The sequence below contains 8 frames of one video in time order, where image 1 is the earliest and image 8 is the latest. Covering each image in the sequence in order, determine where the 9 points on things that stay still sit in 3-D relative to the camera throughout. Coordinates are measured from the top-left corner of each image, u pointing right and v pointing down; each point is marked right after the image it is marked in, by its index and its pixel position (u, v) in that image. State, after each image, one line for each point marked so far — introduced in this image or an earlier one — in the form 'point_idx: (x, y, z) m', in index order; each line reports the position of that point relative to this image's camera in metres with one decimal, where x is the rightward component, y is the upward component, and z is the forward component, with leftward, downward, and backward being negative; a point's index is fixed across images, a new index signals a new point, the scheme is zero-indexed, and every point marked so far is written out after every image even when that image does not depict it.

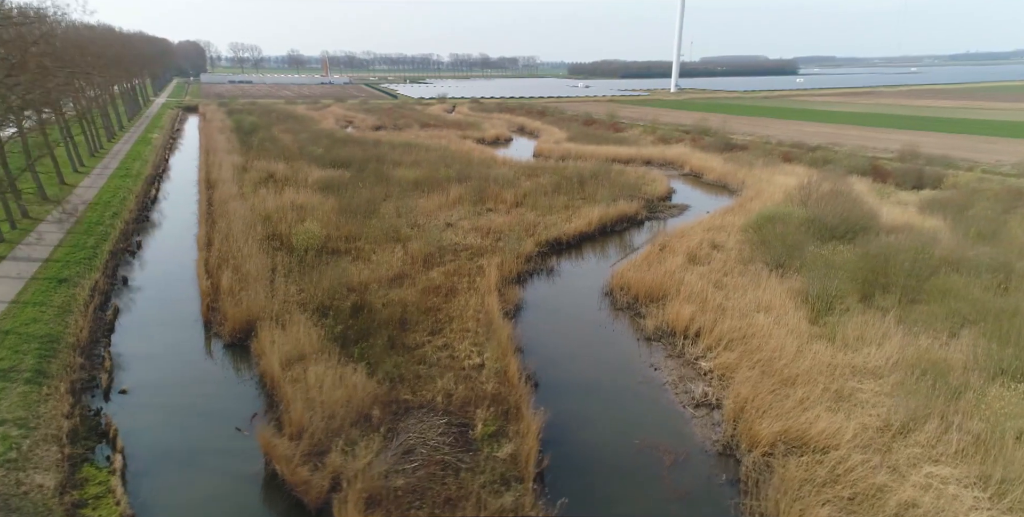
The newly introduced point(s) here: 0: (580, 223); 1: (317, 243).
0: (+2.0, +1.0, +17.6) m
1: (-4.5, +0.5, +13.7) m
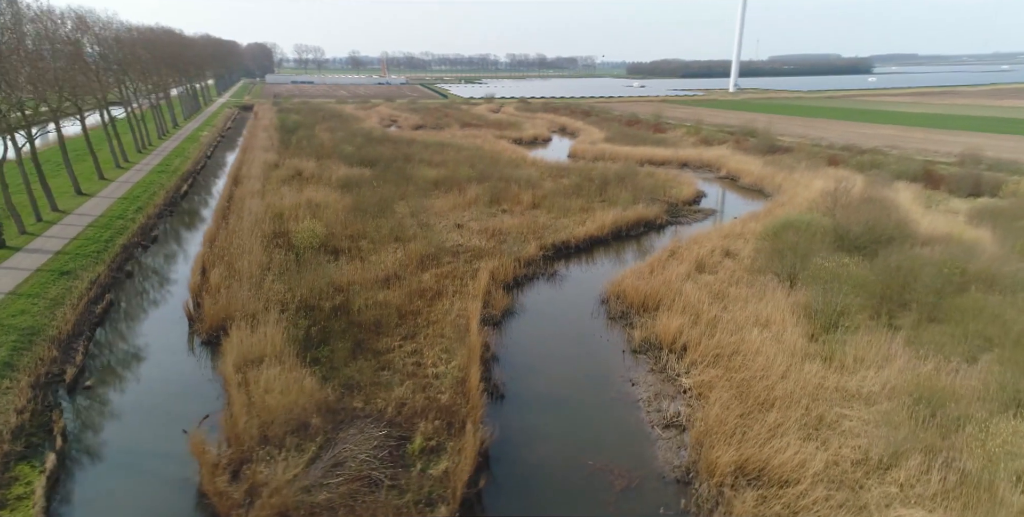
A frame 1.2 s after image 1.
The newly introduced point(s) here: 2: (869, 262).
0: (+2.3, +0.9, +17.2) m
1: (-4.5, +0.5, +13.8) m
2: (+7.6, -0.1, +12.8) m
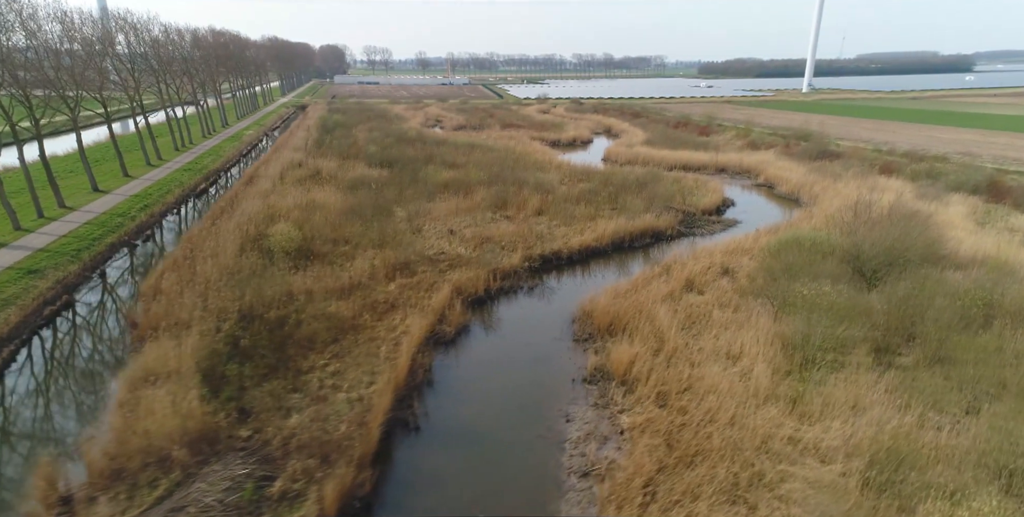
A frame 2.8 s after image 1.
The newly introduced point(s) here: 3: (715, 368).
0: (+2.1, +0.6, +16.3) m
1: (-5.0, +0.4, +13.5) m
2: (+7.0, -0.6, +11.3) m
3: (+3.0, -1.6, +8.7) m
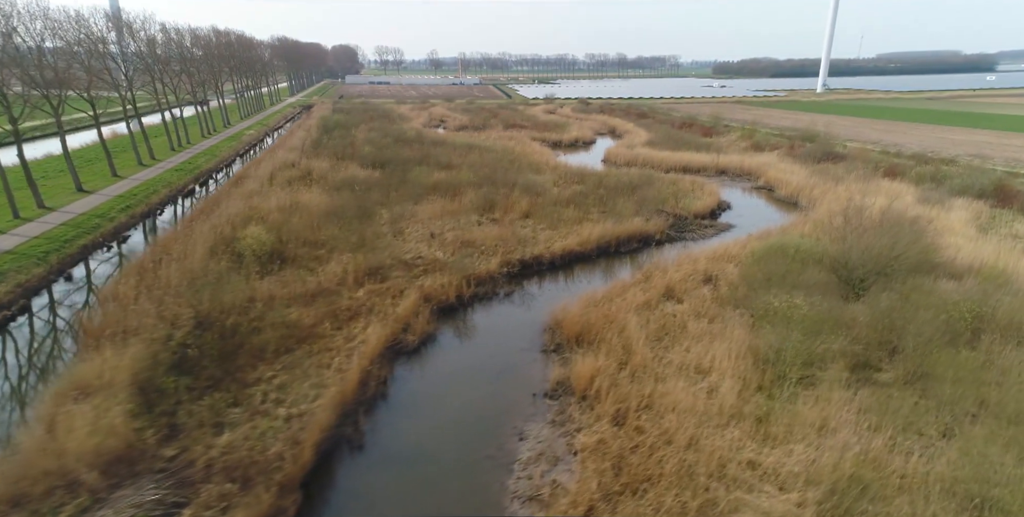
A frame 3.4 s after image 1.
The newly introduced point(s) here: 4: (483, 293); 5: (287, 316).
0: (+1.6, +0.5, +15.8) m
1: (-5.5, +0.3, +13.3) m
2: (+6.4, -0.8, +10.9) m
3: (+2.3, -1.8, +8.3) m
4: (-0.6, -0.7, +12.6) m
5: (-3.8, -1.0, +10.1) m
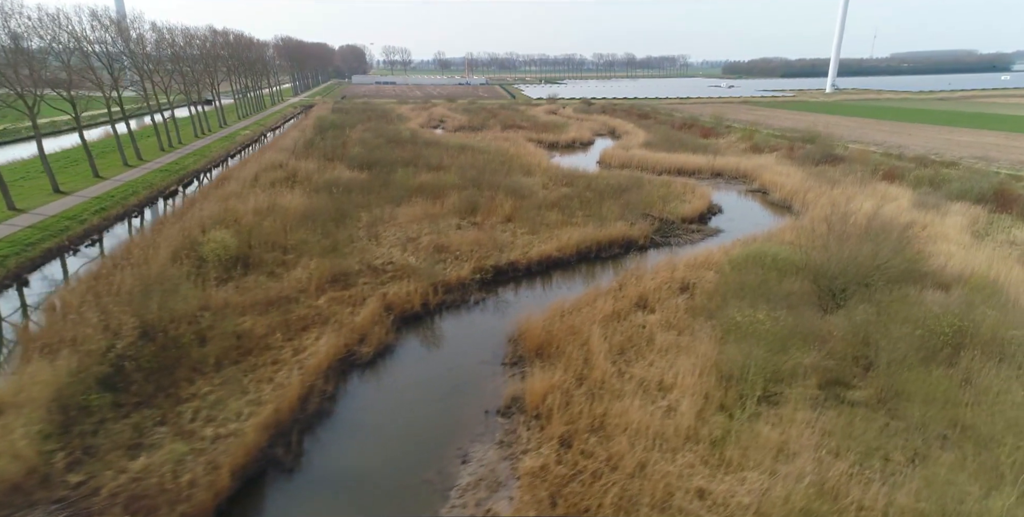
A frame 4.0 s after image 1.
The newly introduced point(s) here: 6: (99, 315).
0: (+1.0, +0.3, +15.4) m
1: (-6.1, +0.2, +12.9) m
2: (+5.7, -0.9, +10.4) m
3: (+1.7, -1.9, +7.8) m
4: (-1.3, -0.9, +12.2) m
5: (-4.5, -1.1, +9.7) m
6: (-6.5, -0.9, +9.4) m
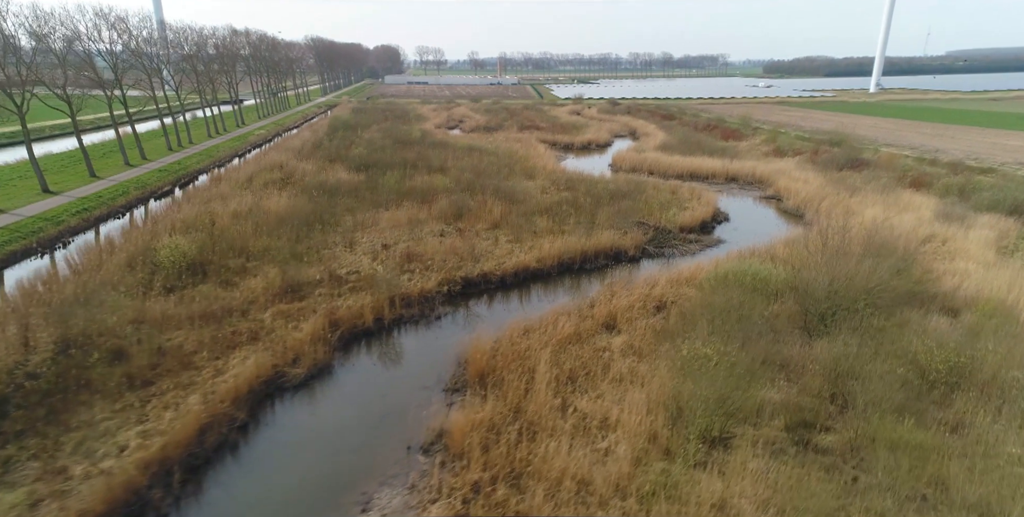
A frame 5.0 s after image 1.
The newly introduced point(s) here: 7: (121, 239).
0: (+0.5, 0.0, +14.6) m
1: (-6.8, 0.0, +12.4) m
2: (+4.9, -1.3, +9.3) m
3: (+0.7, -2.2, +7.0) m
4: (-2.0, -1.1, +11.5) m
5: (-5.4, -1.3, +9.2) m
6: (-7.4, -1.1, +8.9) m
7: (-9.2, +0.5, +14.0) m
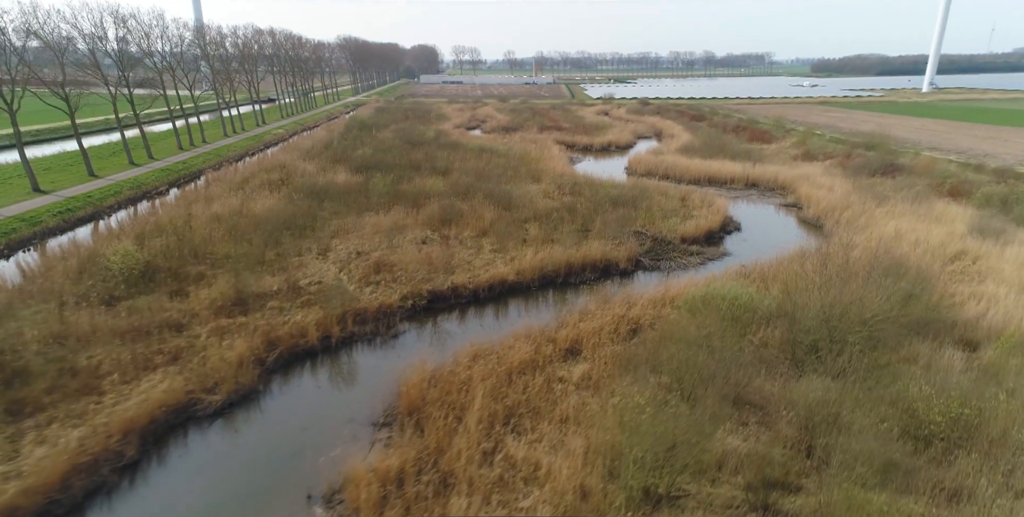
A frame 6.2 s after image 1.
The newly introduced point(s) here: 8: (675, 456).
0: (0.0, -0.2, +13.6) m
1: (-7.4, -0.1, +11.9) m
2: (+4.1, -1.7, +8.1) m
3: (-0.3, -2.5, +6.0) m
4: (-2.7, -1.3, +10.7) m
5: (-6.2, -1.5, +8.5) m
6: (-8.2, -1.2, +8.4) m
7: (-9.7, +0.3, +13.6) m
8: (+1.9, -2.2, +6.6) m
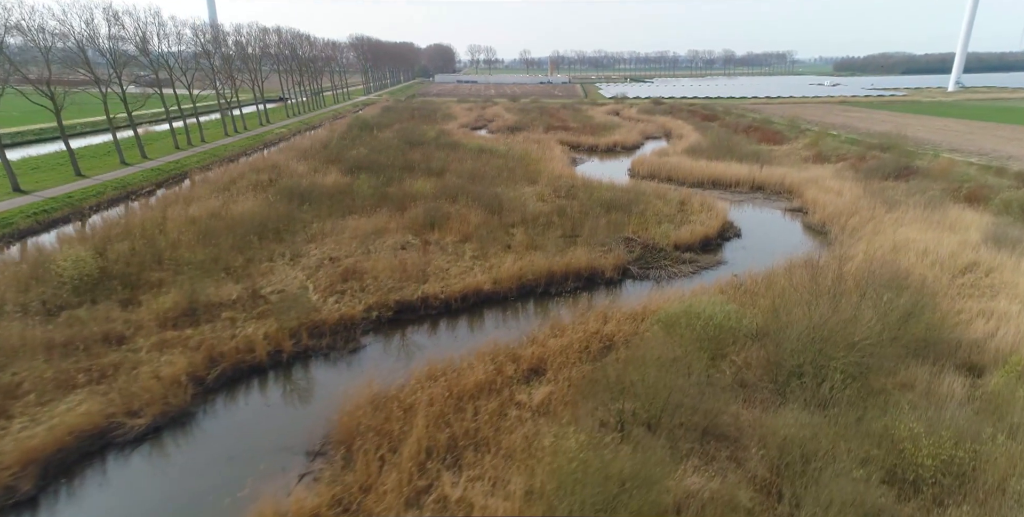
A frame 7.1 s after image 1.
0: (-0.6, -0.4, +12.9) m
1: (-8.0, -0.3, +11.4) m
2: (+3.4, -1.9, +7.4) m
3: (-1.0, -2.7, +5.3) m
4: (-3.3, -1.5, +10.1) m
5: (-6.8, -1.6, +8.0) m
6: (-8.9, -1.3, +7.9) m
7: (-10.2, +0.2, +13.1) m
8: (+1.2, -2.4, +5.9) m
